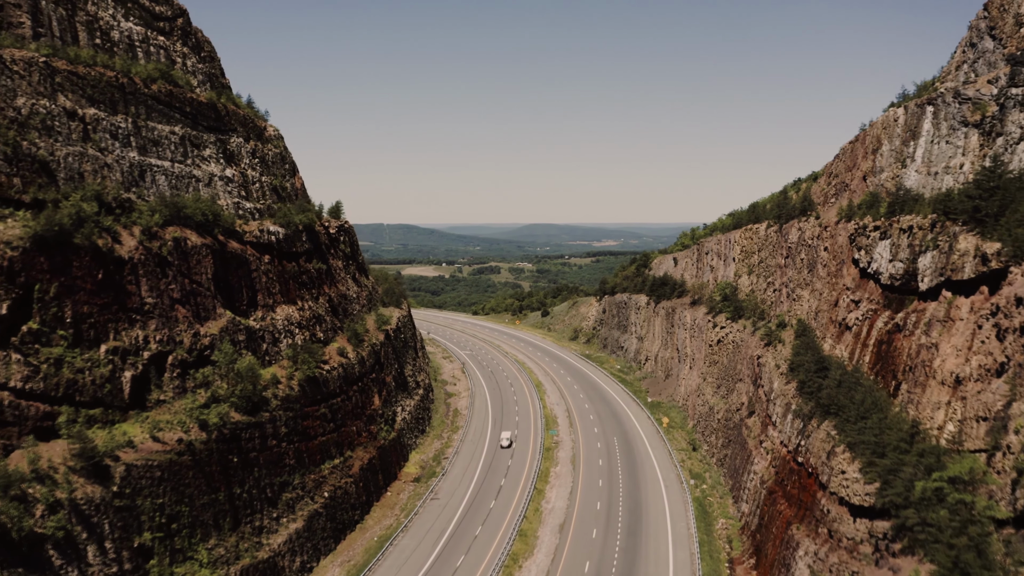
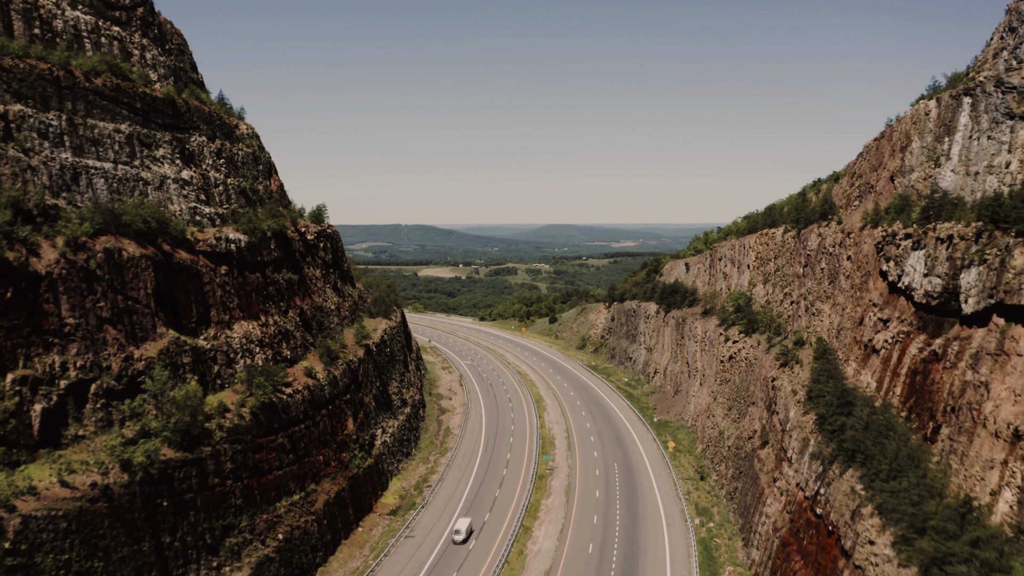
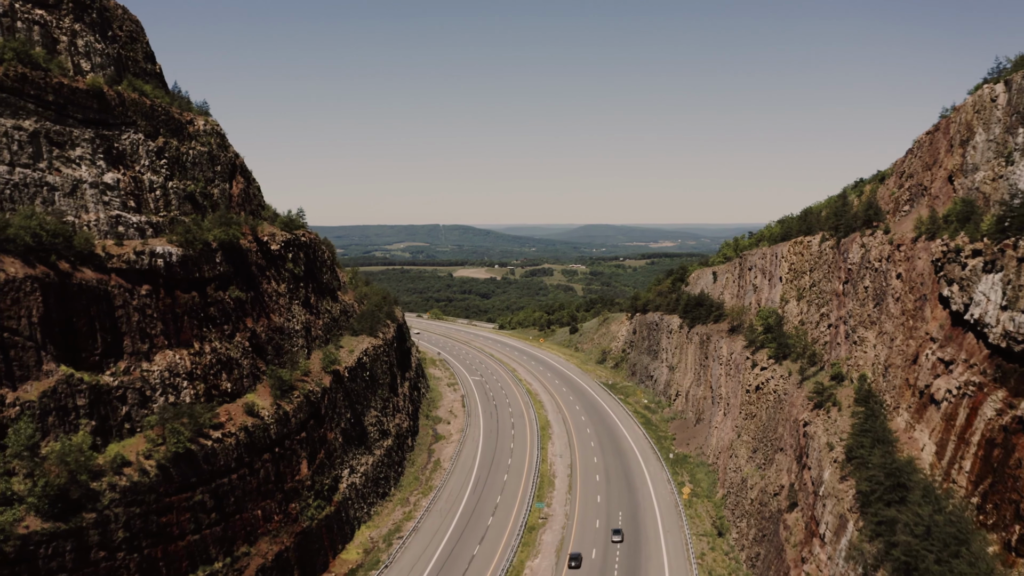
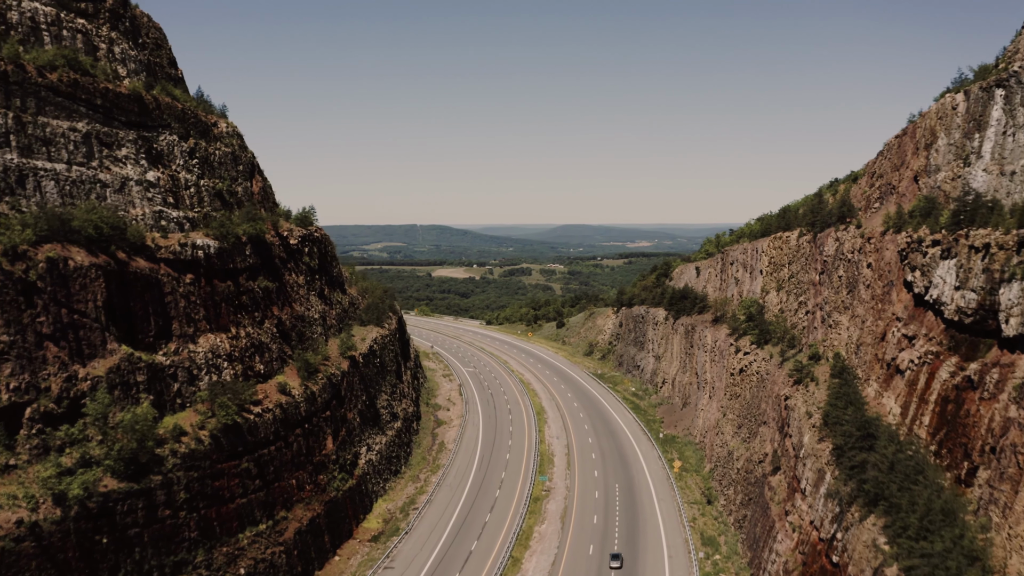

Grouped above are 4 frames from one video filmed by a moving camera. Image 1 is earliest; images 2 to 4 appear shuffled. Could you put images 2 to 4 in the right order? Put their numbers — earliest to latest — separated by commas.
2, 4, 3
